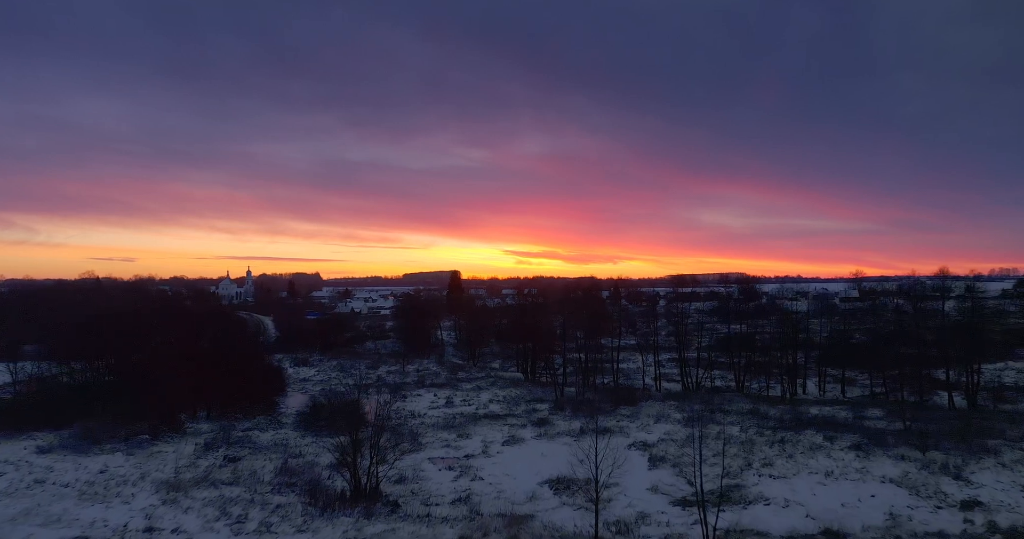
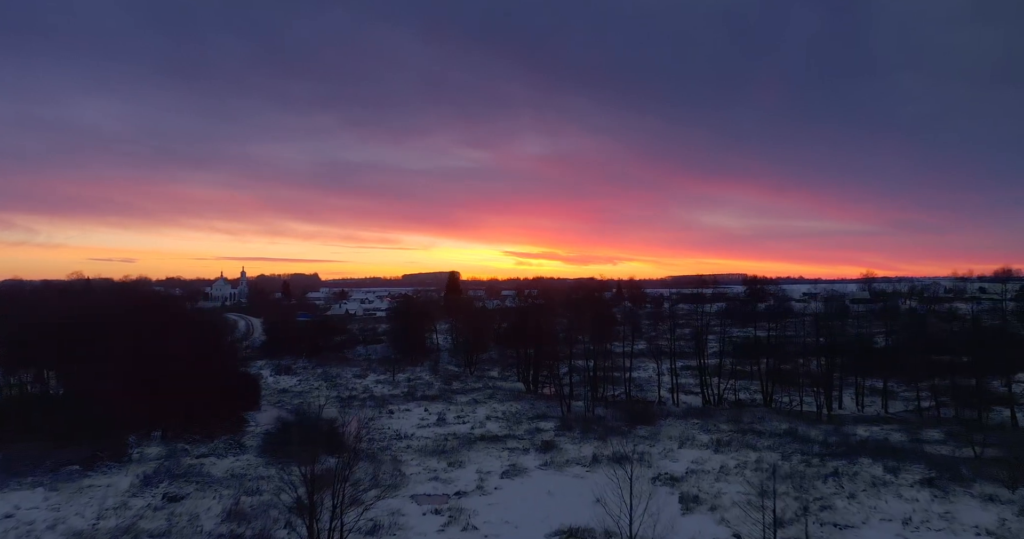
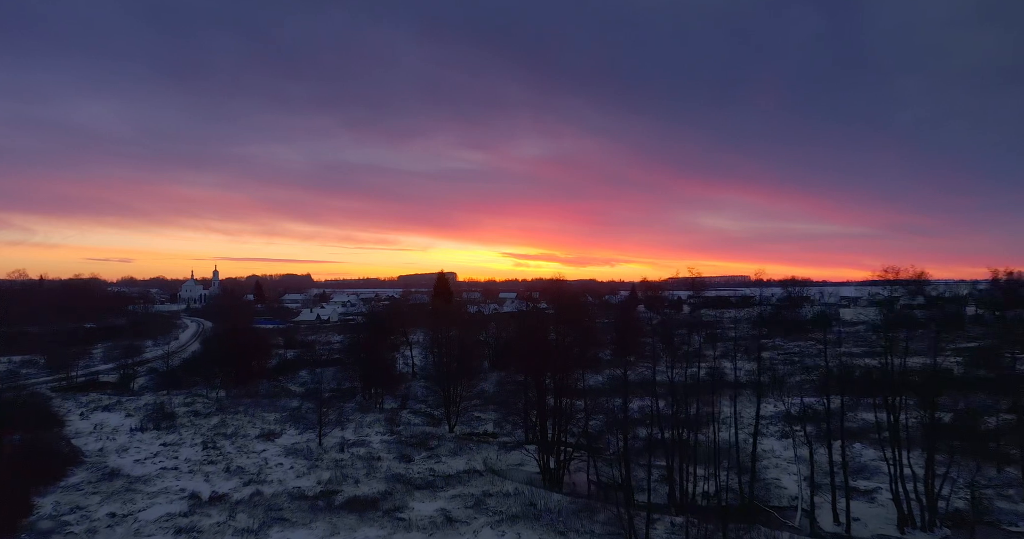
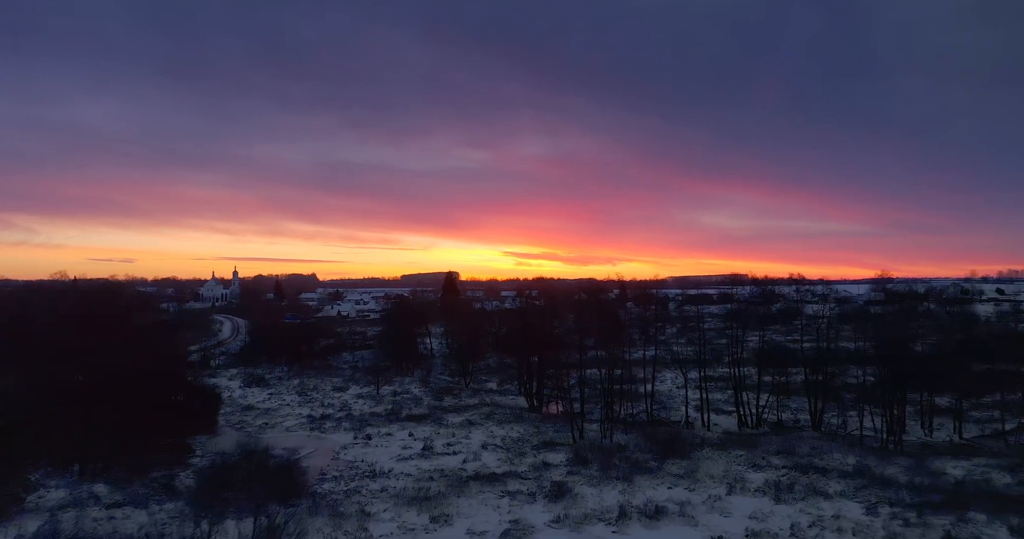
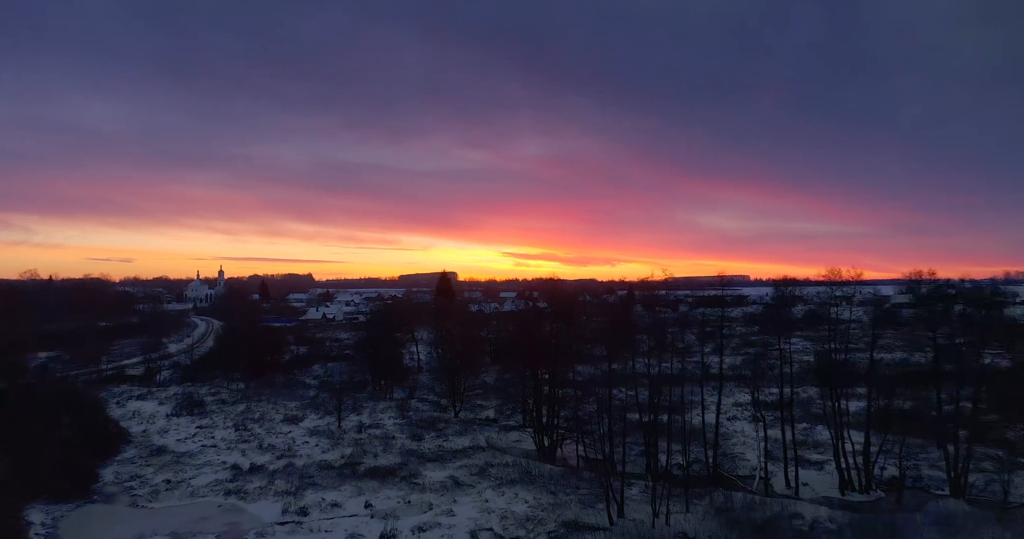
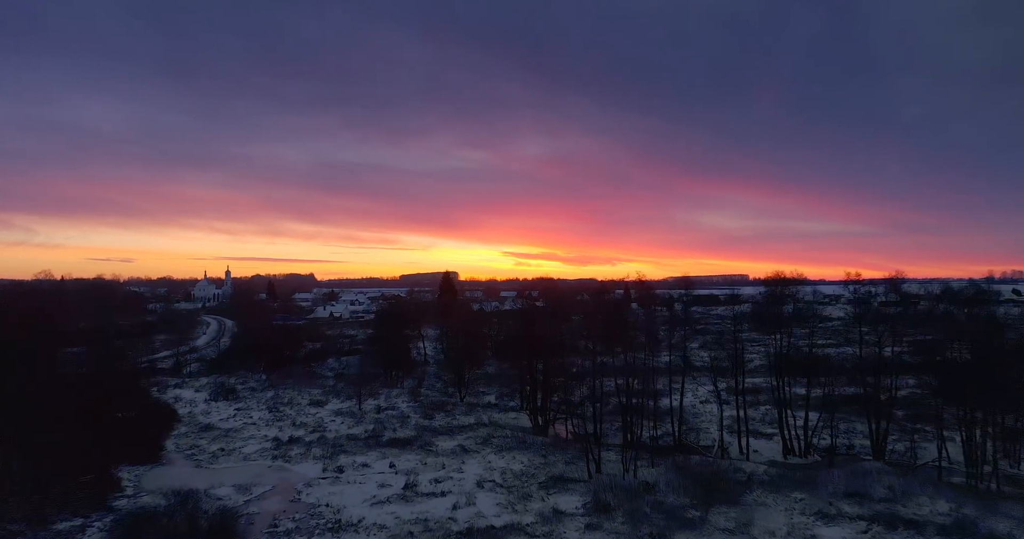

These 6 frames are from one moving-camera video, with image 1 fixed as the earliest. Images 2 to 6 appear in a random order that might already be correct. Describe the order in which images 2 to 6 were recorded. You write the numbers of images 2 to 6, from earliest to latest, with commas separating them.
2, 4, 6, 5, 3
